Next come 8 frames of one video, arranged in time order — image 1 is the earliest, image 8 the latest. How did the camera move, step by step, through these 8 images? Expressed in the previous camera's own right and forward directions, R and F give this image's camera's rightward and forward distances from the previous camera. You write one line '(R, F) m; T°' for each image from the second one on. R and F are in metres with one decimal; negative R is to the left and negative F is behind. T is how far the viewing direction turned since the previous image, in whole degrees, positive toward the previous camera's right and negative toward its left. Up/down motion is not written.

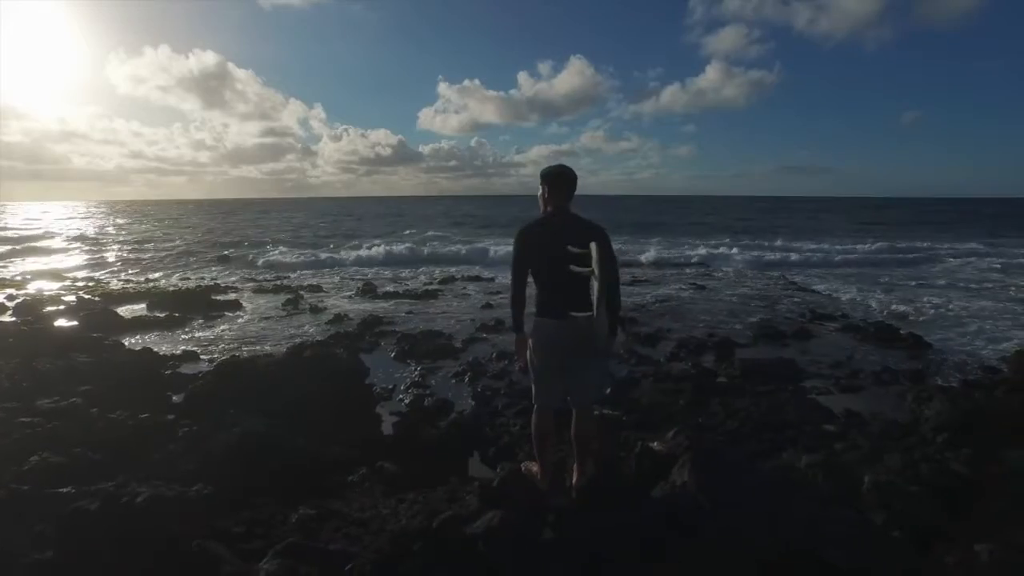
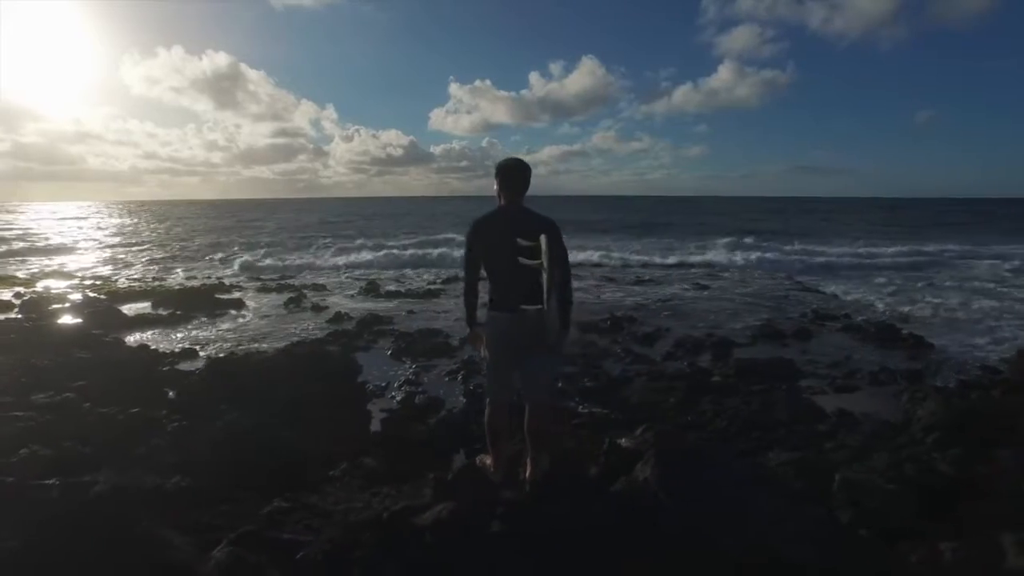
(+0.3, 0.0) m; -1°
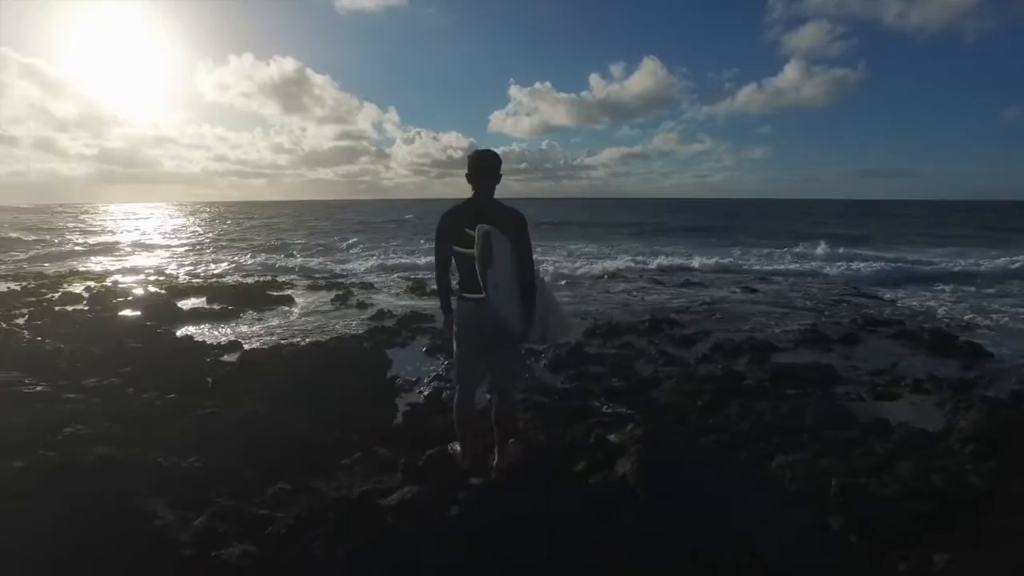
(+0.4, -0.1) m; -5°
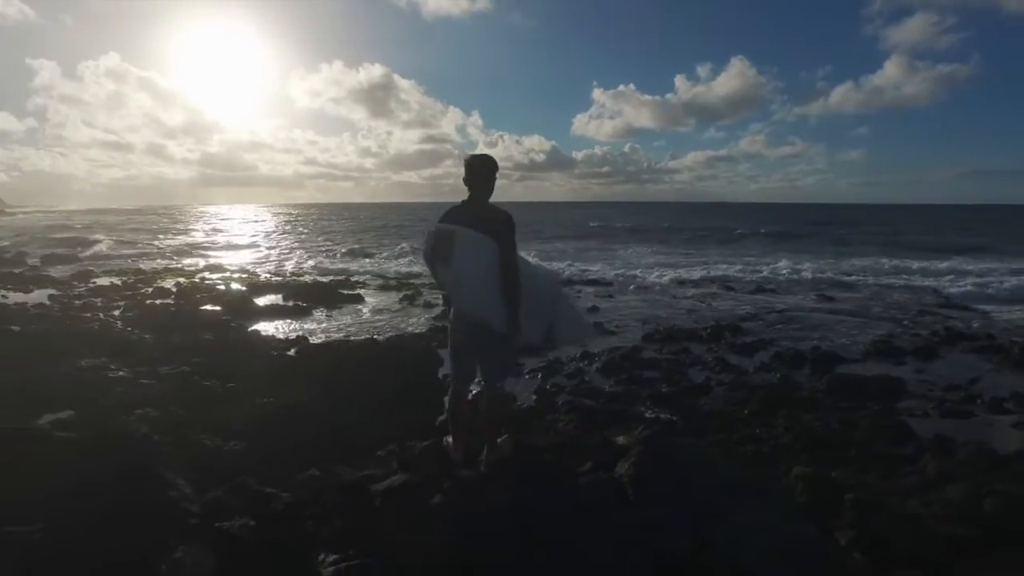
(+0.4, -0.1) m; -6°
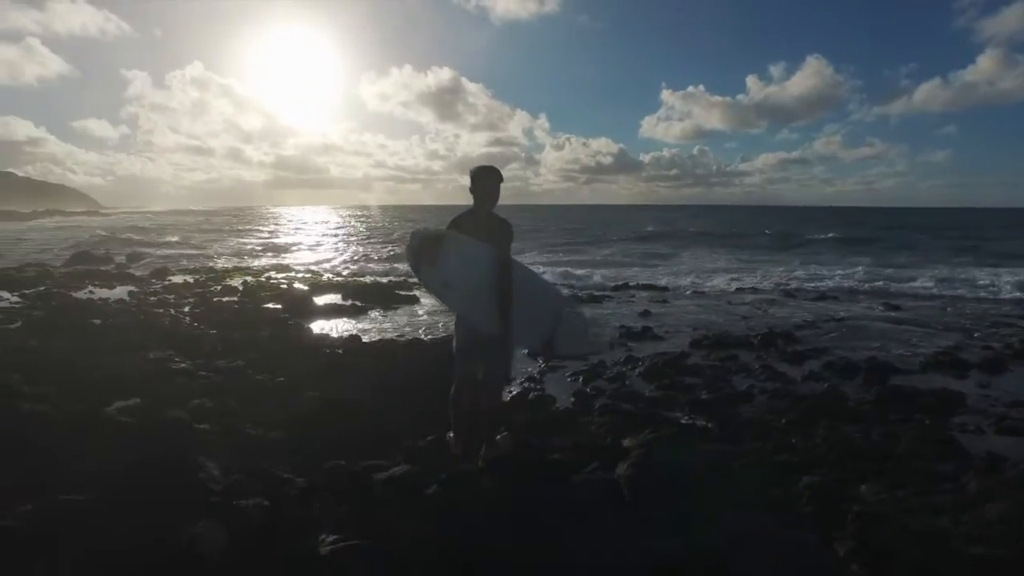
(+0.4, -0.2) m; -5°
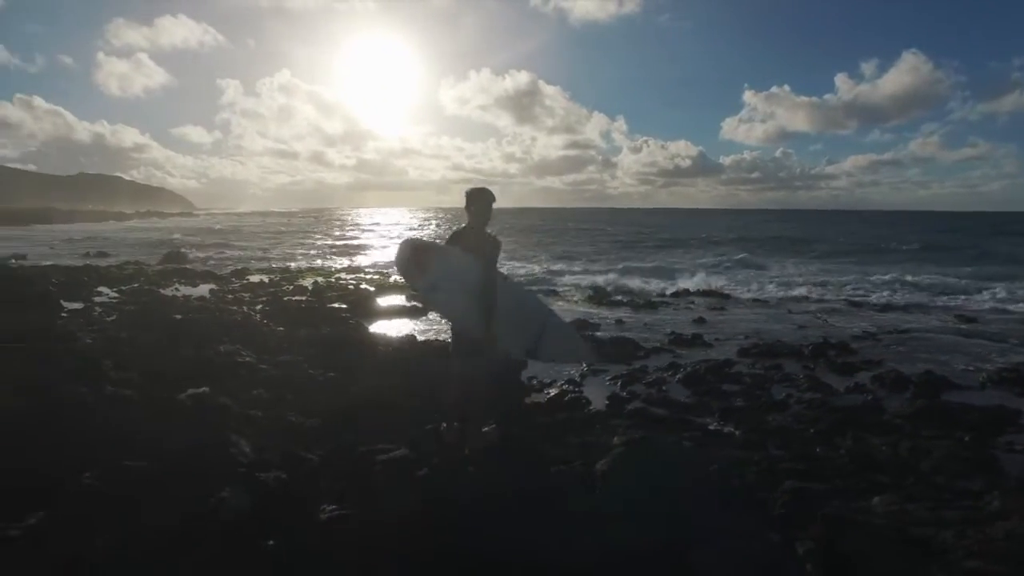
(+0.5, -0.5) m; -6°
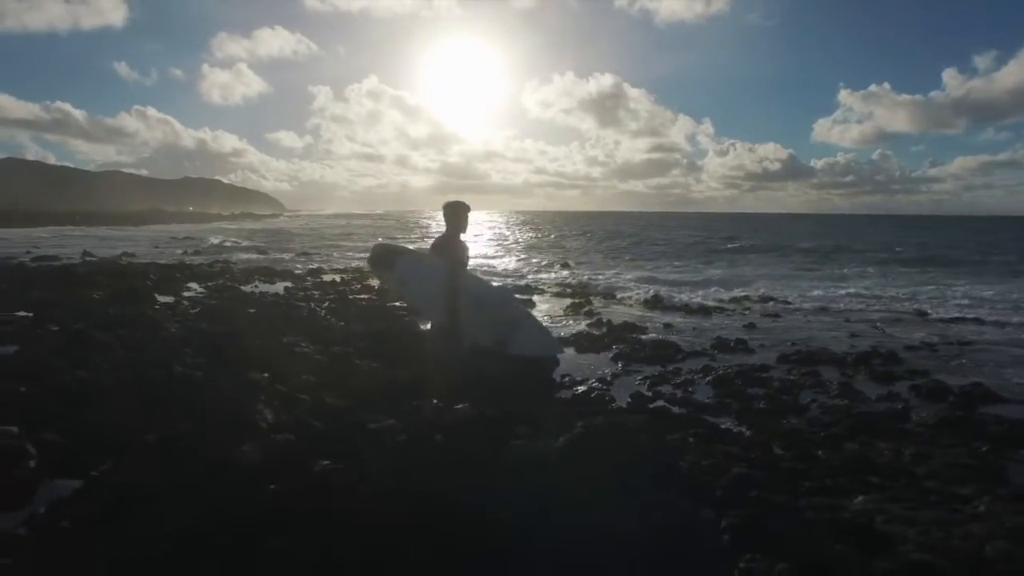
(+0.8, -0.7) m; -7°
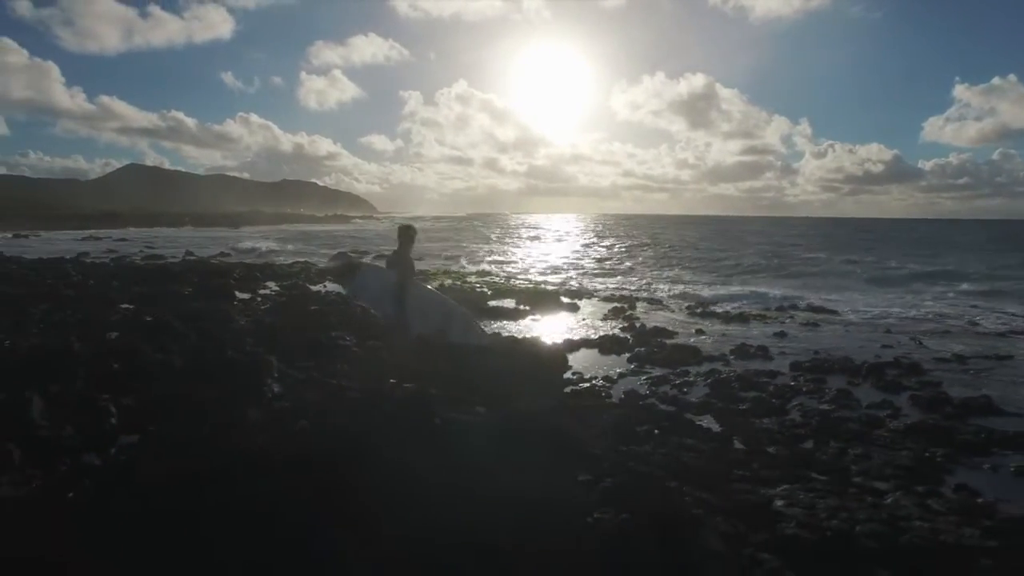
(+1.4, -1.4) m; -7°
